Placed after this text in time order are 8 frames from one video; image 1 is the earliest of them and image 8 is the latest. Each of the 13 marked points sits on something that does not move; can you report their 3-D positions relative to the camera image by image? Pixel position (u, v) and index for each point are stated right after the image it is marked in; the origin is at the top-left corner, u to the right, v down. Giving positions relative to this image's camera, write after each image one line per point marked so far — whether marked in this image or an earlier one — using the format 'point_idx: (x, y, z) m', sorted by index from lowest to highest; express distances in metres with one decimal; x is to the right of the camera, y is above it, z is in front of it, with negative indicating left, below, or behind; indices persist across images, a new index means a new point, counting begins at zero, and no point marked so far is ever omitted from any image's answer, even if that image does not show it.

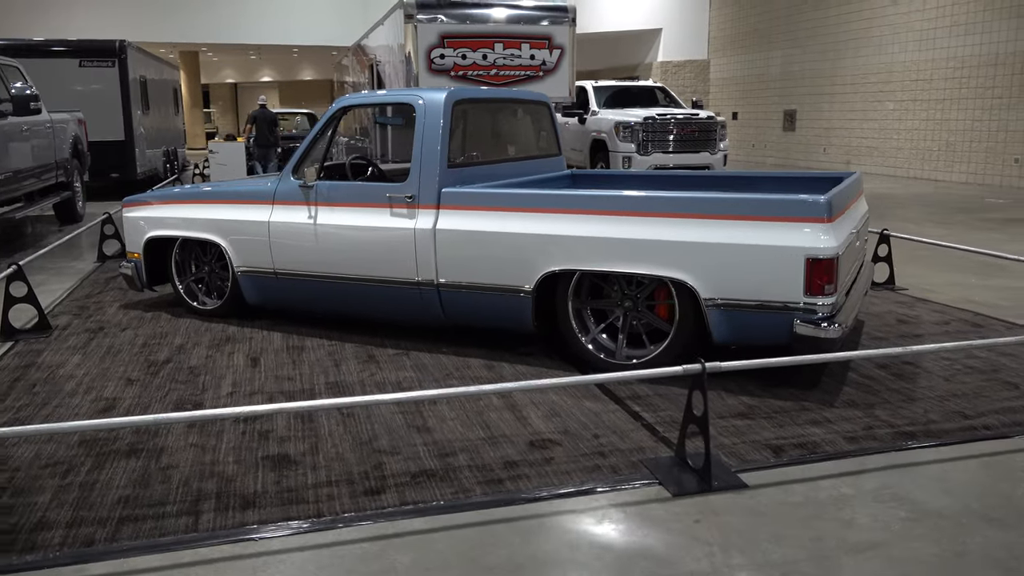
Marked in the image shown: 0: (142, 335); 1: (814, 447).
0: (-2.5, -0.3, +5.5) m
1: (+1.3, -0.7, +3.6) m
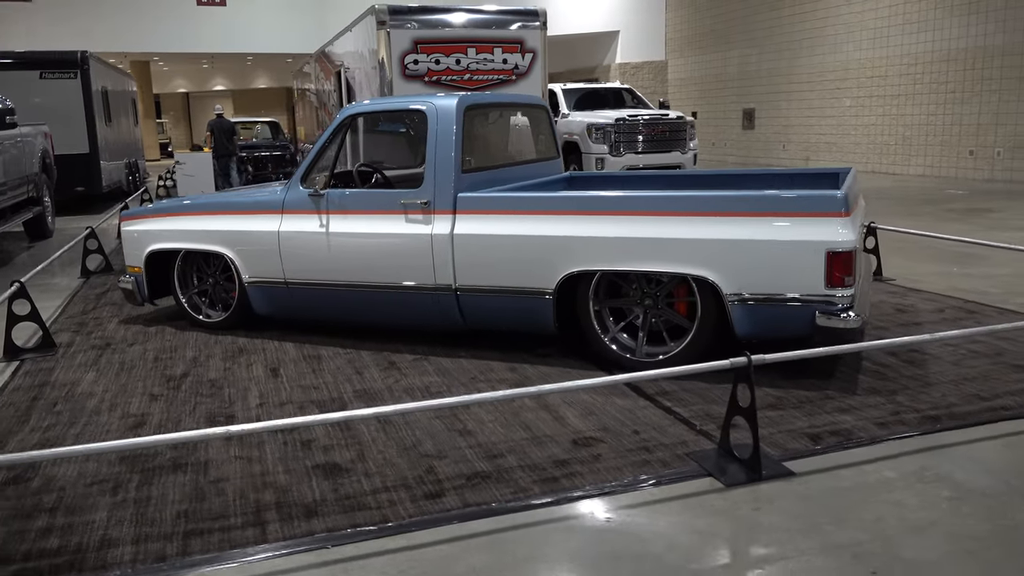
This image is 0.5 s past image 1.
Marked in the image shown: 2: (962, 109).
0: (-2.4, -0.4, +5.4) m
1: (+1.5, -0.7, +3.7) m
2: (+8.6, +3.5, +16.0) m
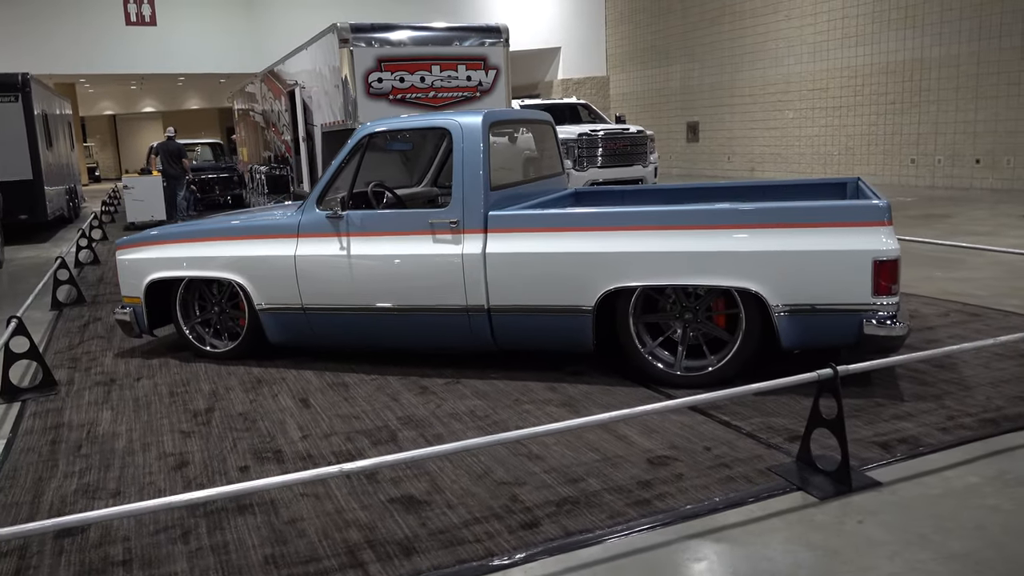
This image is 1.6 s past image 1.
0: (-2.2, -0.6, +5.2) m
1: (+1.8, -0.7, +3.7) m
2: (+7.8, +3.4, +16.6) m
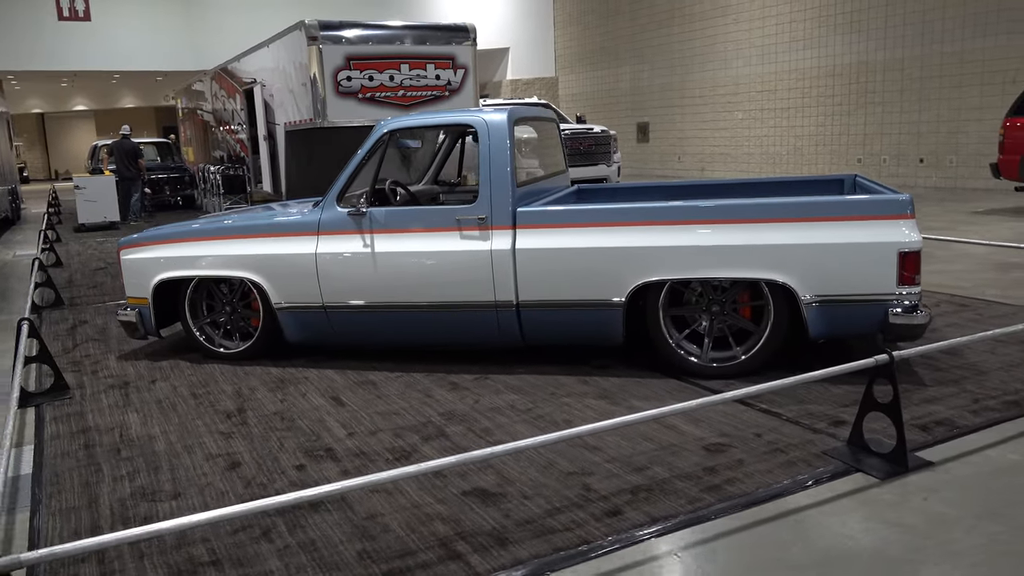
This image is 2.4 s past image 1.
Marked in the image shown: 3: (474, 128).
0: (-2.0, -0.6, +5.1) m
1: (+2.1, -0.6, +3.9) m
2: (+7.0, +3.5, +17.2) m
3: (-0.2, +1.0, +5.1) m
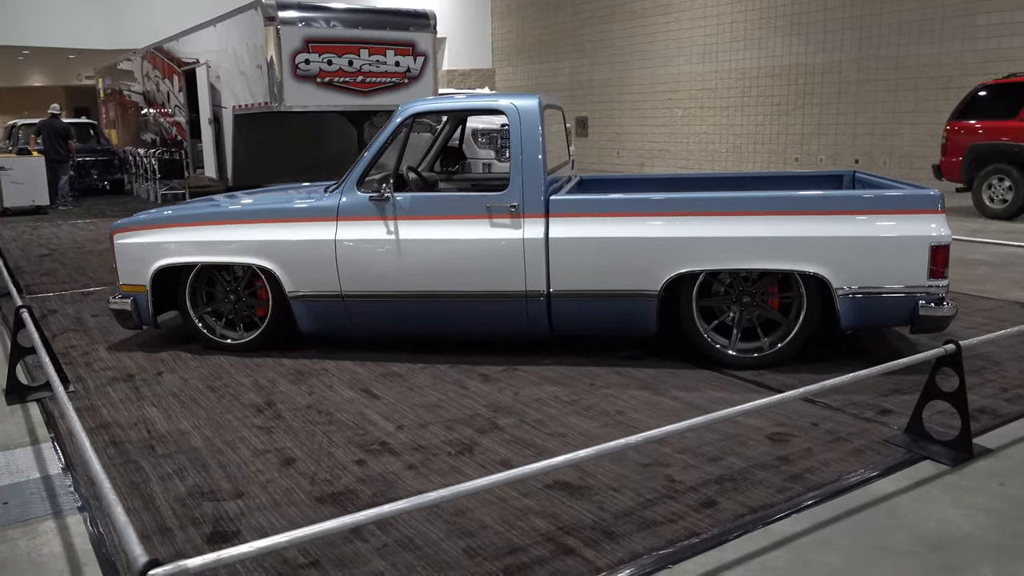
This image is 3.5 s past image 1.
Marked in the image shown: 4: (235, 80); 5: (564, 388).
0: (-1.8, -0.5, +4.8) m
1: (+2.4, -0.6, +4.1) m
2: (+6.0, +3.6, +17.8) m
3: (-0.1, +1.1, +5.0) m
4: (-4.5, +3.4, +13.4) m
5: (+0.3, -0.6, +4.5) m
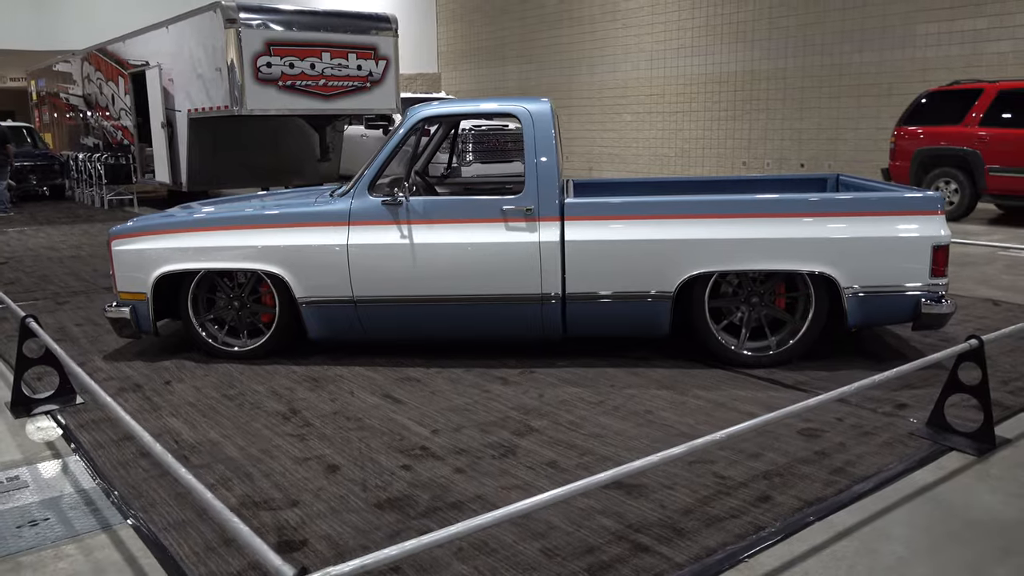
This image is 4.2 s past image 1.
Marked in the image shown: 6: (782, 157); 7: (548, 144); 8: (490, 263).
0: (-1.7, -0.6, +4.7) m
1: (+2.5, -0.6, +4.3) m
2: (+5.1, +3.6, +18.2) m
3: (0.0, +1.0, +5.0) m
4: (-5.1, +3.3, +13.1) m
5: (+0.4, -0.6, +4.6) m
6: (+5.7, +2.7, +17.3) m
7: (+0.2, +0.9, +4.9) m
8: (-0.1, +0.1, +4.9) m
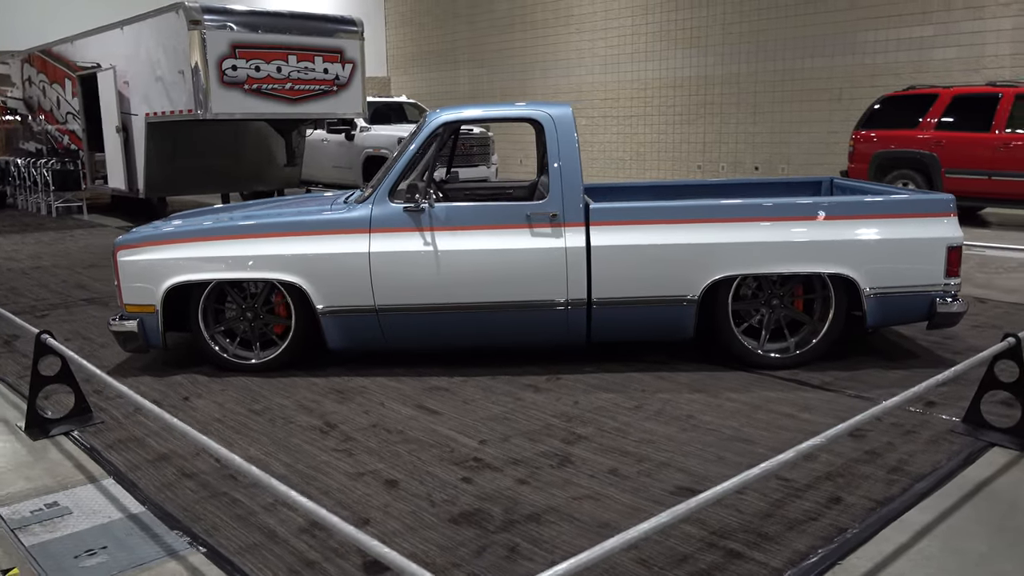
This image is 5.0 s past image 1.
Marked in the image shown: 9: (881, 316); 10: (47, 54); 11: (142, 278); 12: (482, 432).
0: (-1.6, -0.6, +4.5) m
1: (+2.7, -0.6, +4.4) m
2: (+4.2, +3.6, +18.5) m
3: (+0.1, +1.0, +5.0) m
4: (-5.5, +3.1, +12.7) m
5: (+0.6, -0.6, +4.5) m
6: (+5.0, +2.7, +17.6) m
7: (+0.4, +0.8, +4.9) m
8: (0.0, +0.1, +4.8) m
9: (+2.2, -0.2, +5.0) m
10: (-9.1, +4.6, +16.2) m
11: (-2.2, +0.1, +4.9) m
12: (-0.1, -0.7, +4.0) m
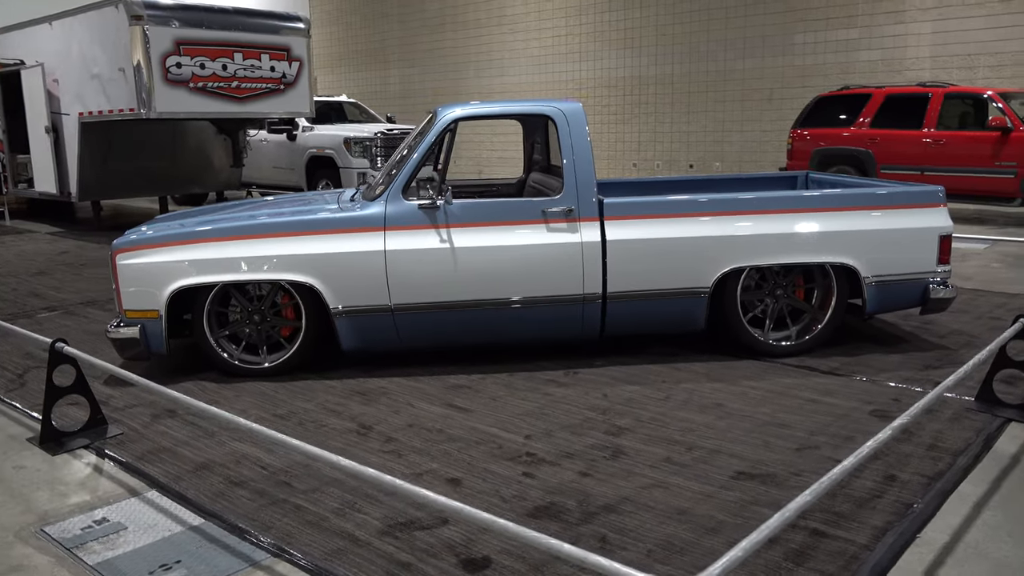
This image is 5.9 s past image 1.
0: (-1.4, -0.6, +4.3) m
1: (+2.9, -0.5, +4.7) m
2: (+2.9, +3.7, +18.9) m
3: (+0.2, +1.0, +5.0) m
4: (-6.2, +3.0, +12.1) m
5: (+0.7, -0.6, +4.6) m
6: (+3.7, +2.8, +18.1) m
7: (+0.4, +0.9, +5.0) m
8: (+0.1, +0.1, +4.8) m
9: (+2.3, -0.1, +5.2) m
10: (-10.1, +4.4, +15.2) m
11: (-2.1, 0.0, +4.7) m
12: (+0.1, -0.7, +4.0) m
